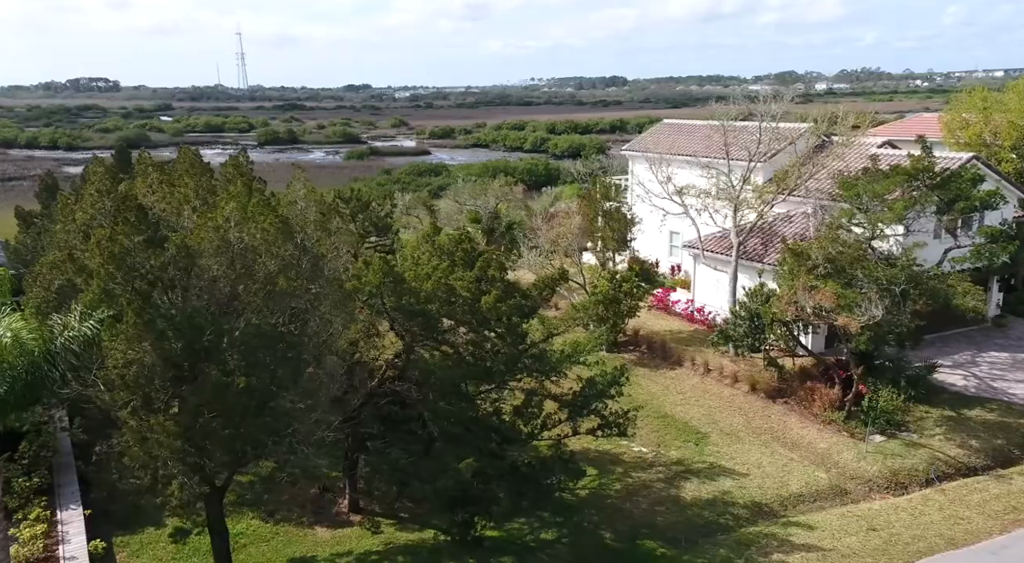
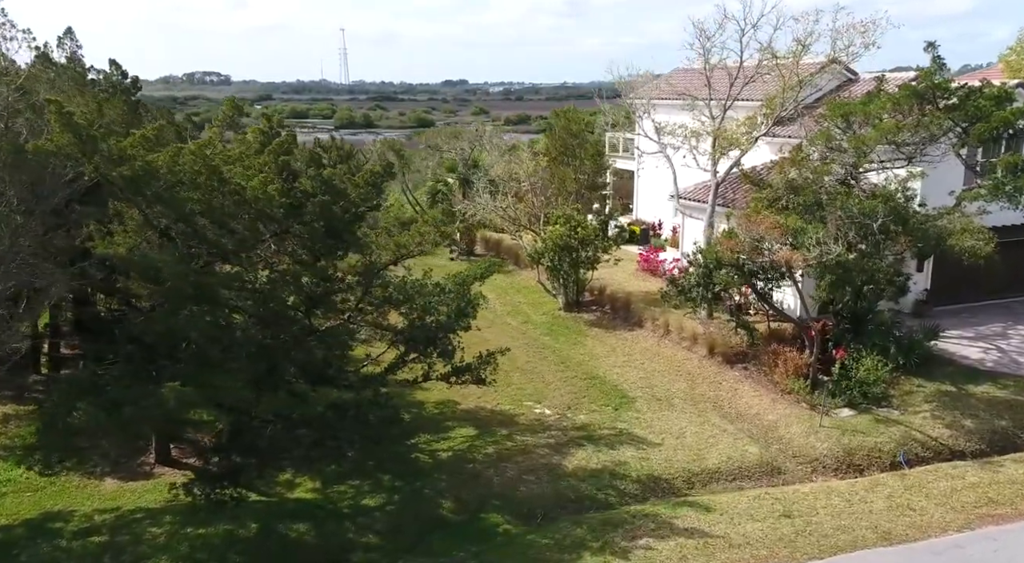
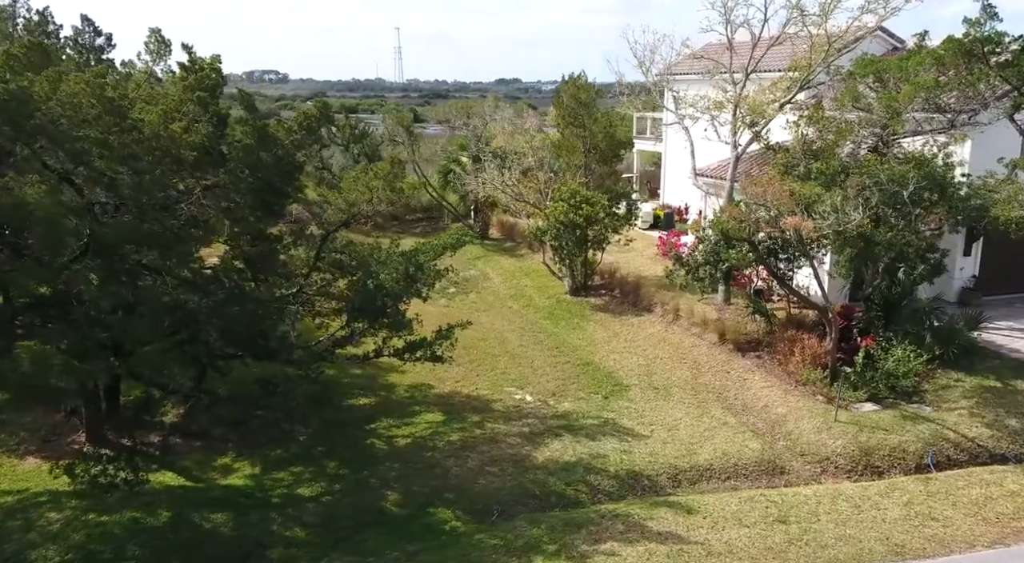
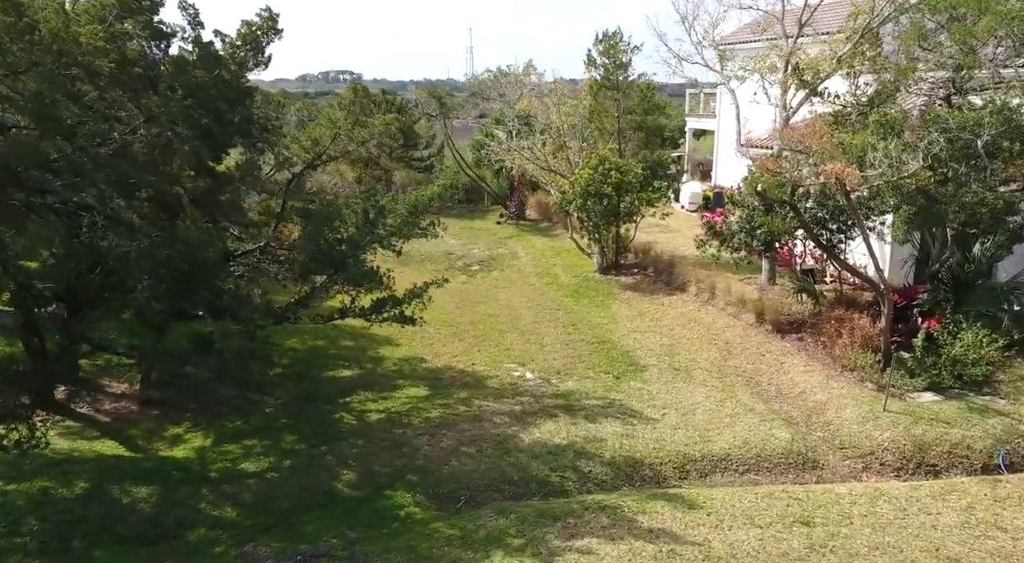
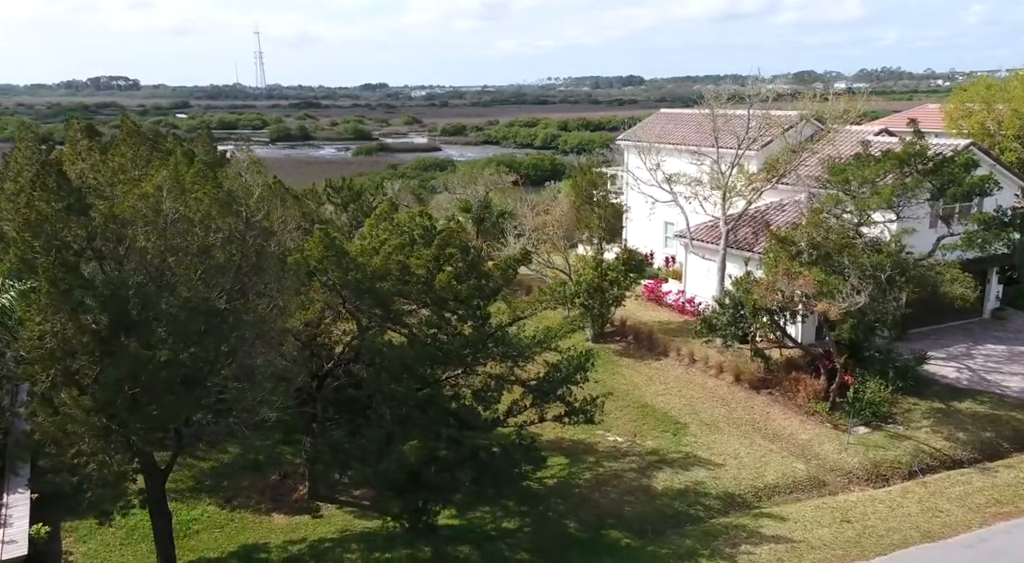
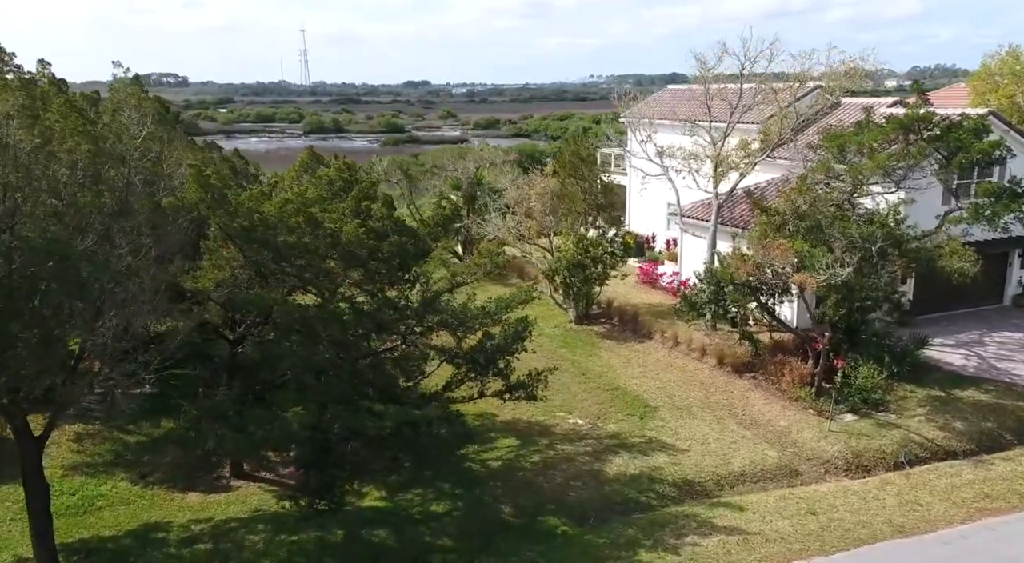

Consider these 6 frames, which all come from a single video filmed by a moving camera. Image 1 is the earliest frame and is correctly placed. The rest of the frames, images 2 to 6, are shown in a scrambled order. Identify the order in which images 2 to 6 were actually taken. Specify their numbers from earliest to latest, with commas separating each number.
5, 6, 2, 3, 4
